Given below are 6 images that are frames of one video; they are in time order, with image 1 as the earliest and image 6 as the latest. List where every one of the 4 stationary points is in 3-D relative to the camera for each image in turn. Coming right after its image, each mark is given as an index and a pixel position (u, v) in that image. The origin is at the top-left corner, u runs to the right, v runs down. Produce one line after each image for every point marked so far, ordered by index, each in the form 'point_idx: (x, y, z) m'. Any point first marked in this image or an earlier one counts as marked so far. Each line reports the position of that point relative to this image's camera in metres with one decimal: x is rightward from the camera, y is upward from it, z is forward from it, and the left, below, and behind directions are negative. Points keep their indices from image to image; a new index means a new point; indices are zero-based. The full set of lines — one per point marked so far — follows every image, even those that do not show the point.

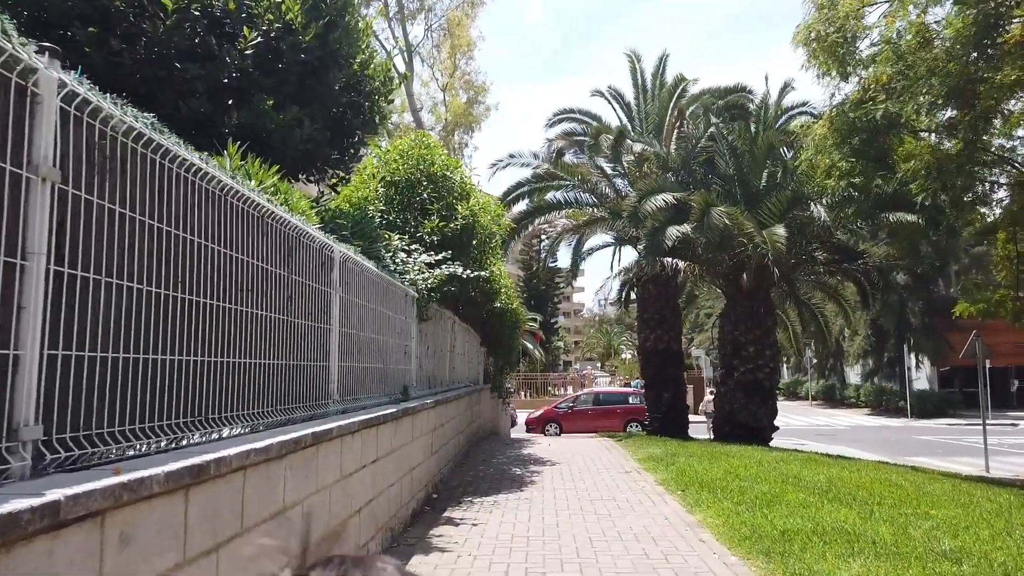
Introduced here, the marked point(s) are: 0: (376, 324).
0: (-1.3, -0.3, +7.1) m
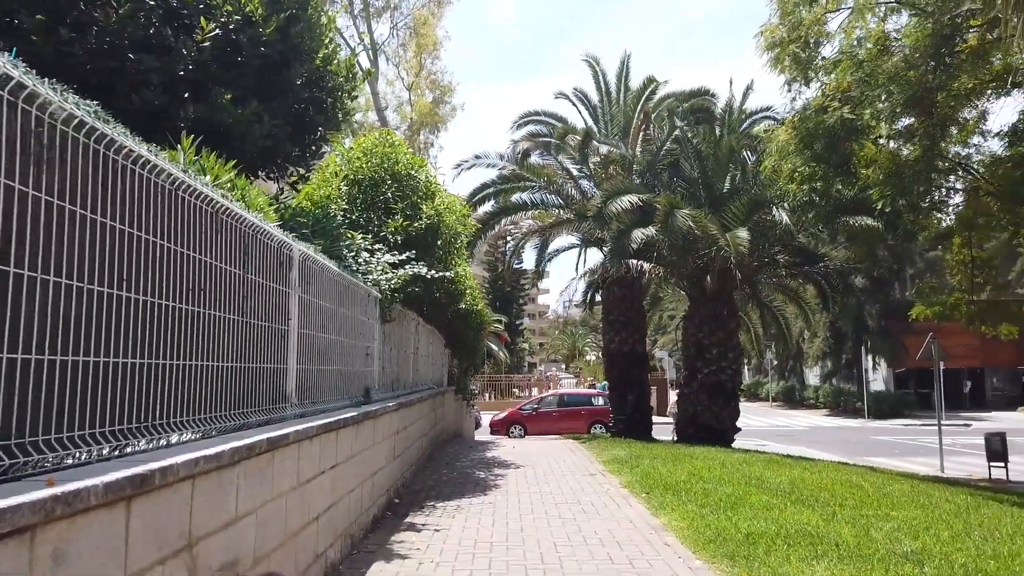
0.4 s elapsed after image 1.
0: (-1.6, -0.3, +7.0) m
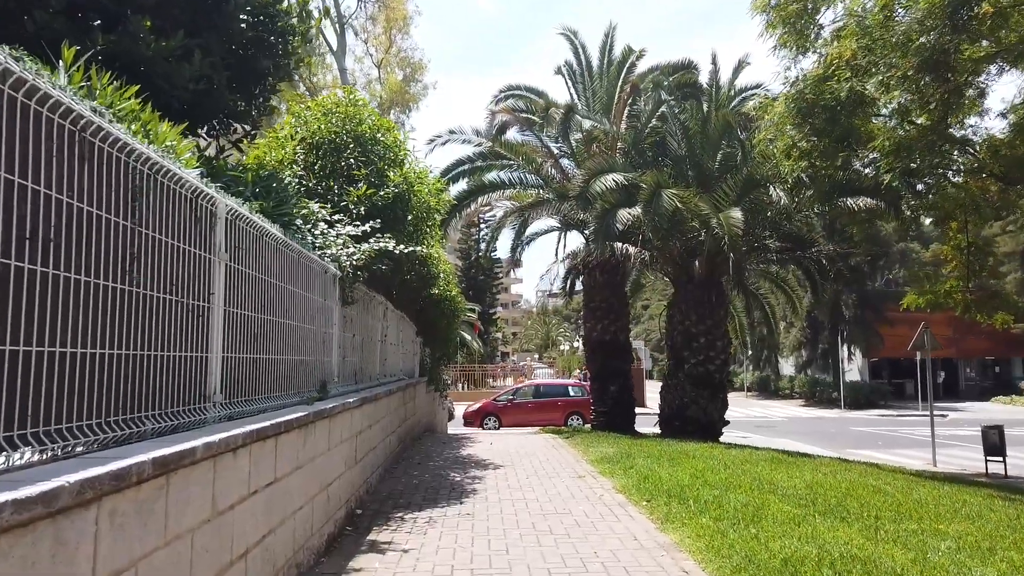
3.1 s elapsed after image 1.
0: (-1.7, -0.1, +5.7) m
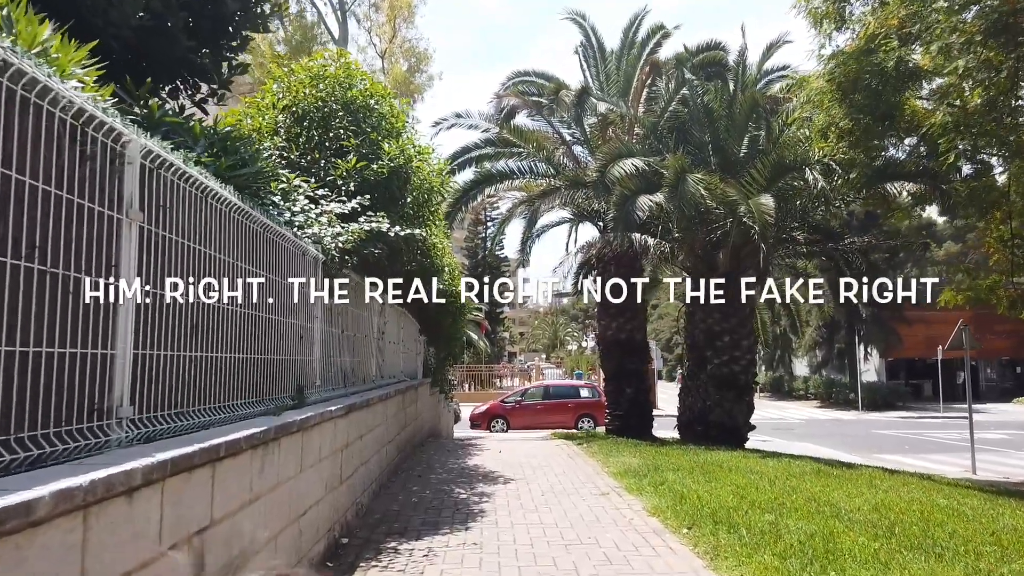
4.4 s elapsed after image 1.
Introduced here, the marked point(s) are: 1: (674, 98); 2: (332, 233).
0: (-1.6, 0.0, +4.6) m
1: (+3.4, +4.0, +15.8) m
2: (-1.6, +0.5, +6.6) m
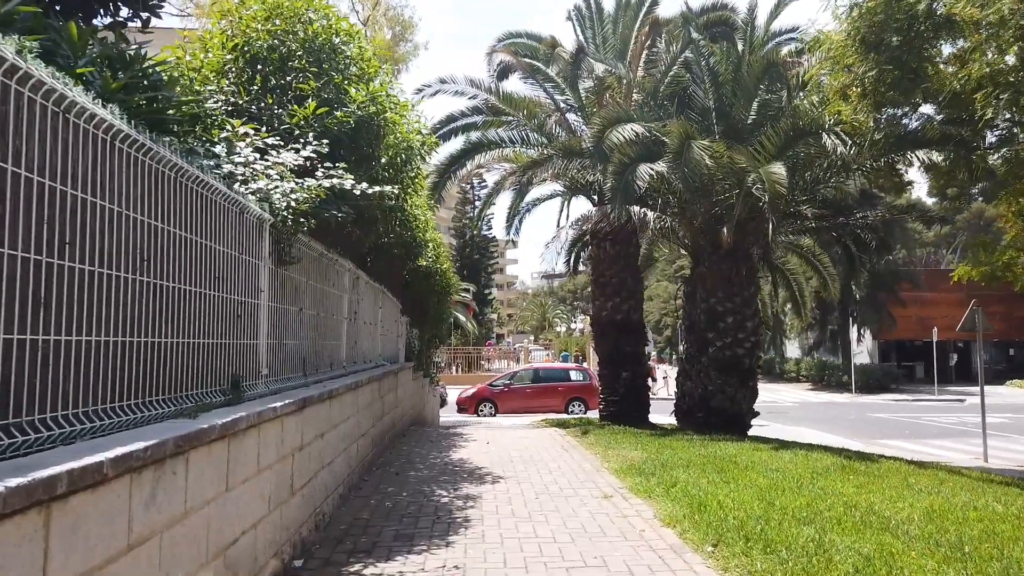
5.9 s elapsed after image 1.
0: (-1.7, +0.2, +3.4) m
1: (+3.2, +4.4, +14.7) m
2: (-1.6, +0.7, +5.4) m
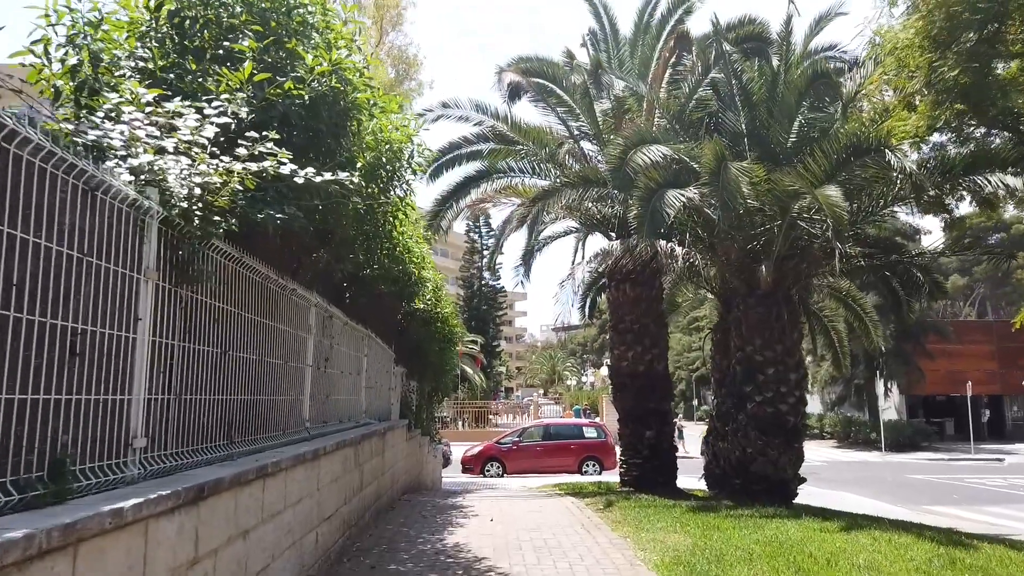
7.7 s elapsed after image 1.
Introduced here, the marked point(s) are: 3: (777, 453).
0: (-1.6, +0.2, +1.7) m
1: (+3.4, +3.7, +13.2) m
2: (-1.6, +0.6, +3.7) m
3: (+4.6, -2.9, +13.2) m
